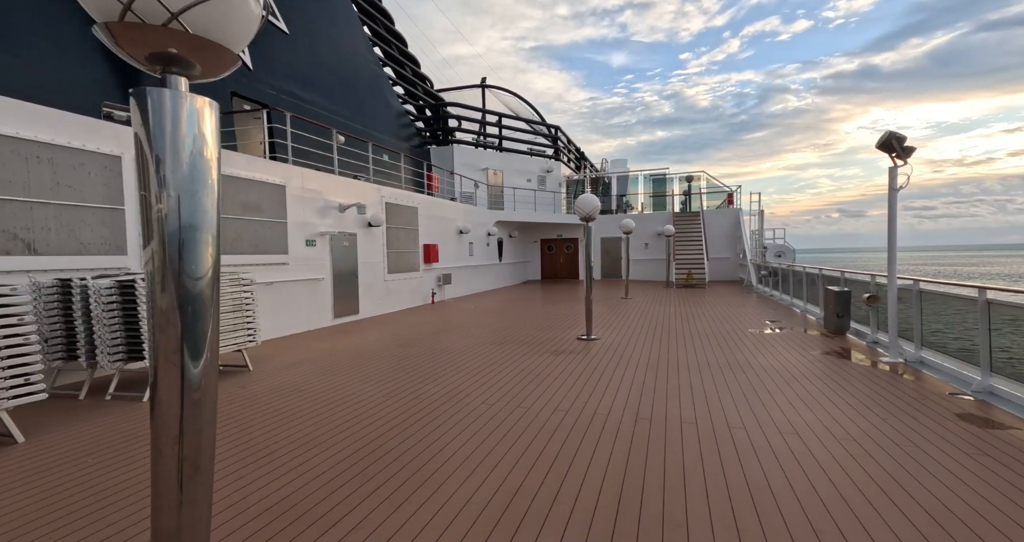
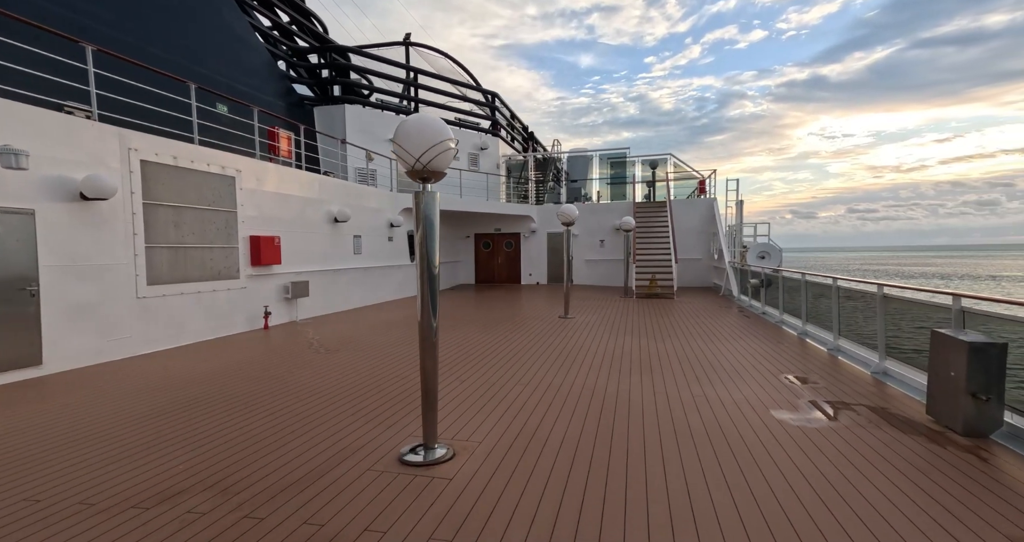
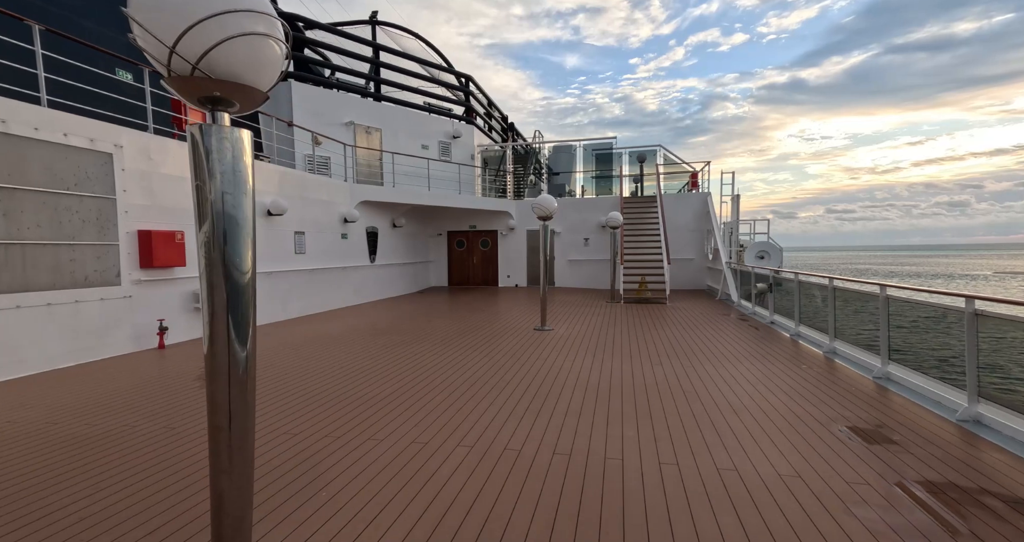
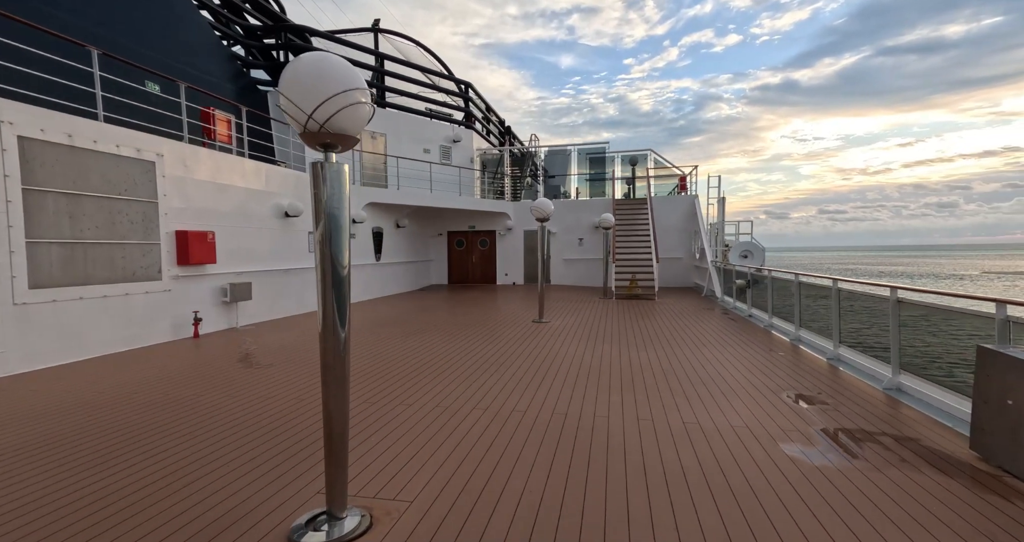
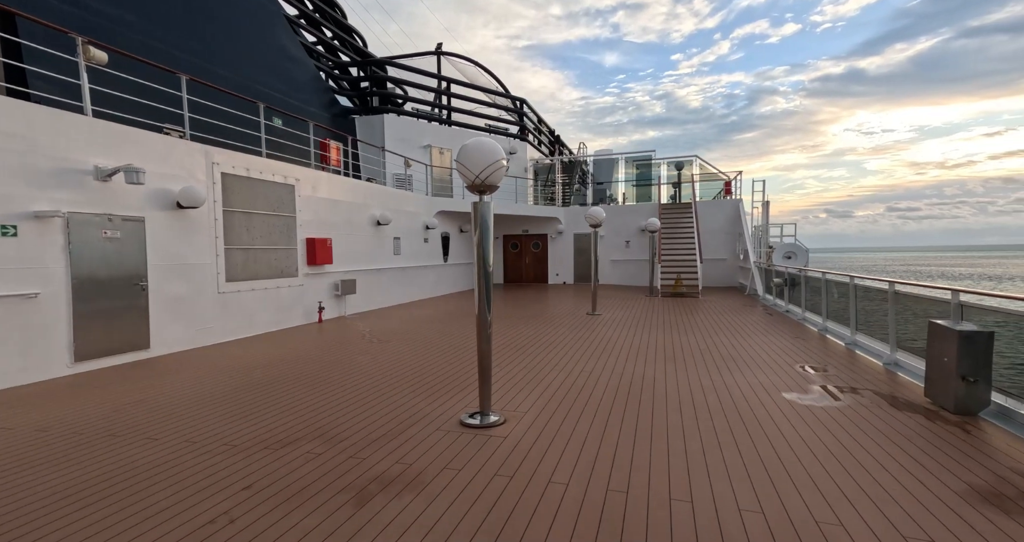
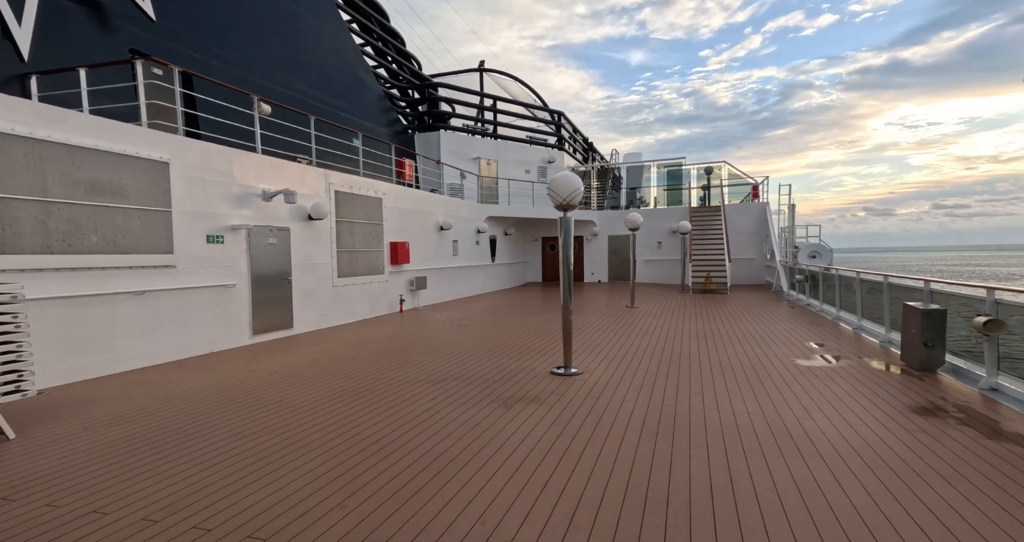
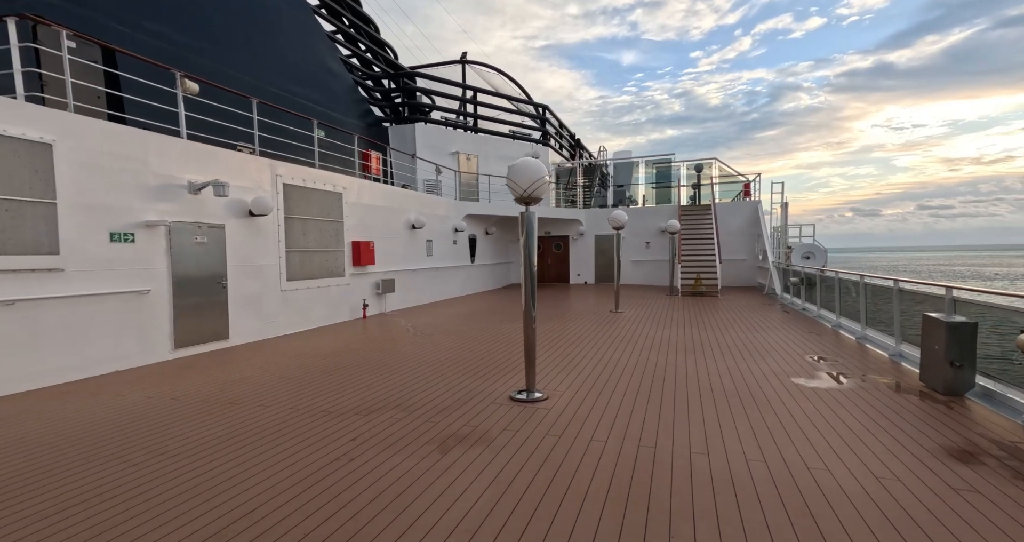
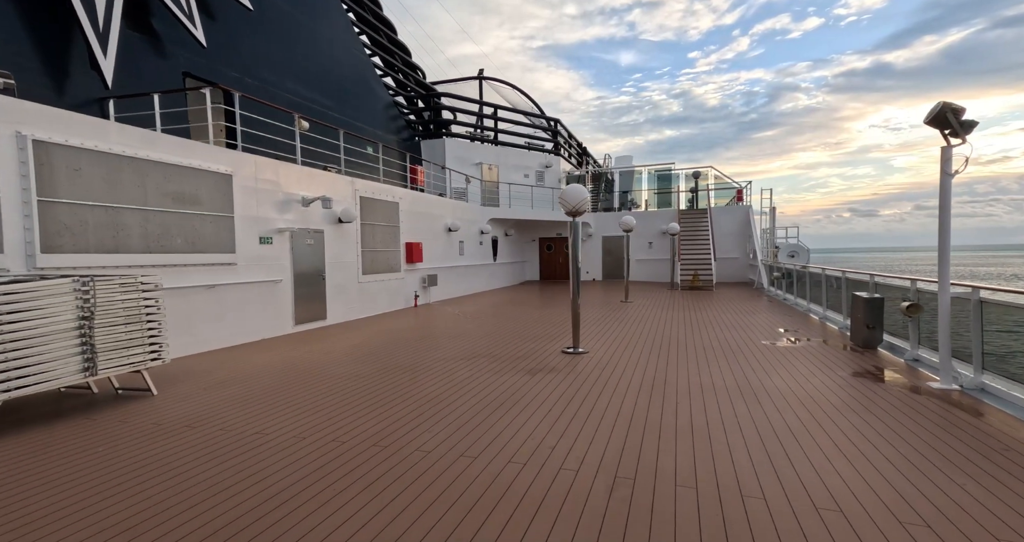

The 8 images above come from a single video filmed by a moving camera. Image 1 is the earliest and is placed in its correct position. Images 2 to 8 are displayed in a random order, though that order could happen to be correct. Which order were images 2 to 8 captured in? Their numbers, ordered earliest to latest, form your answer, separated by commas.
8, 6, 7, 5, 2, 4, 3
